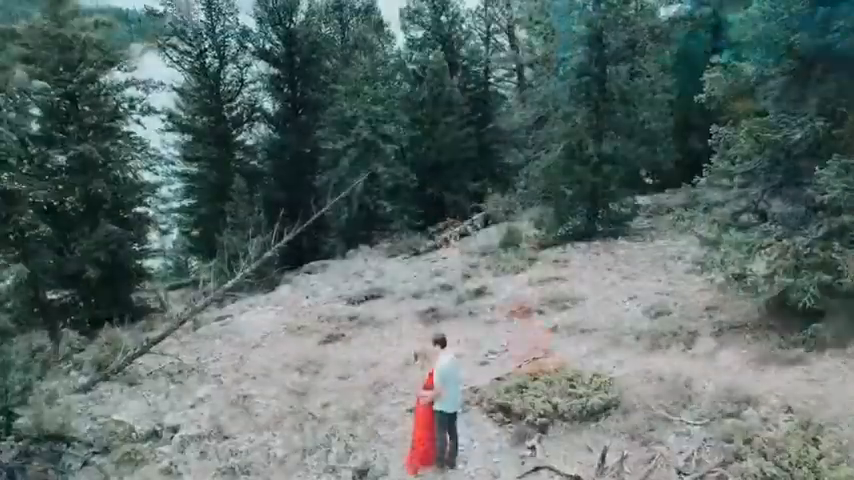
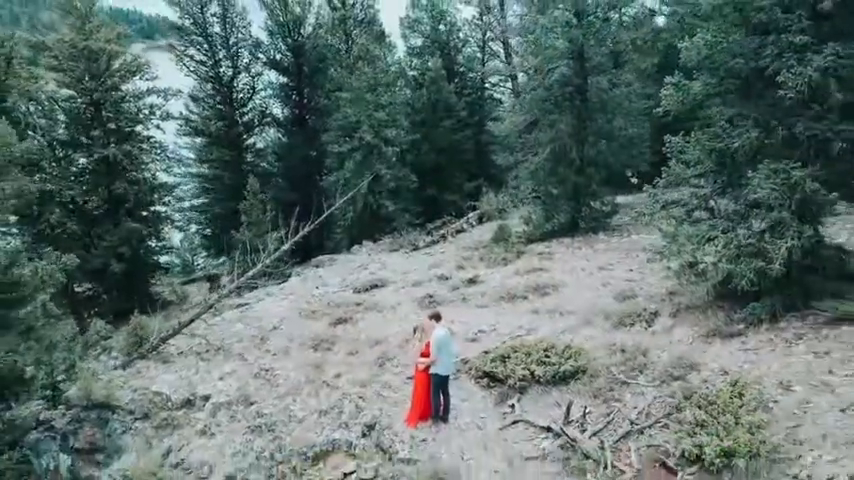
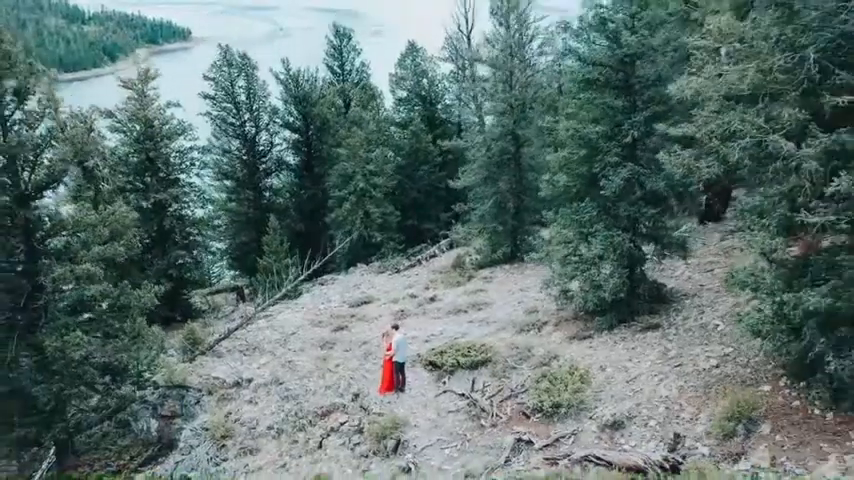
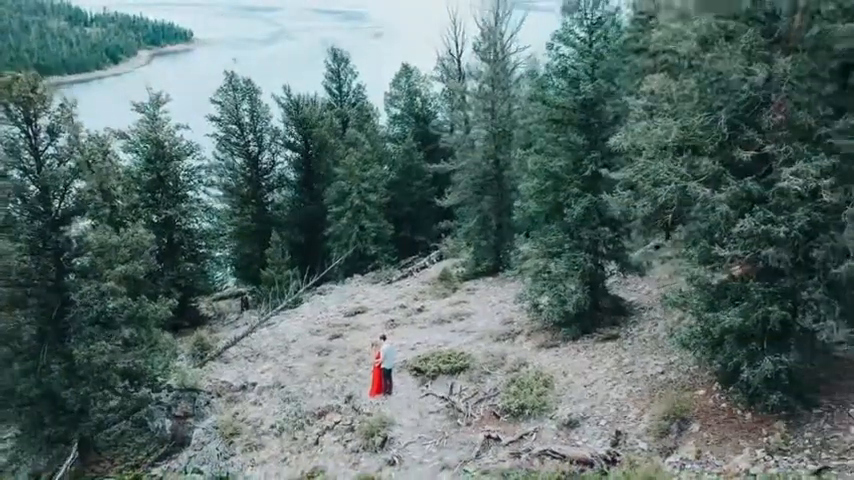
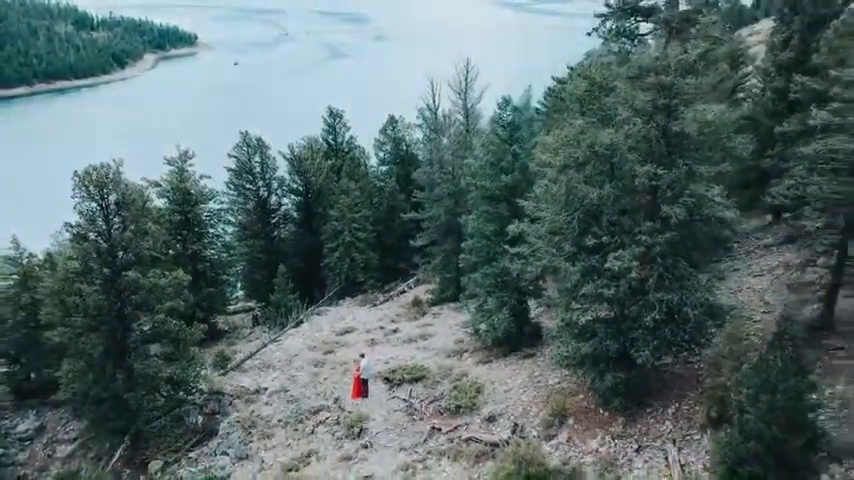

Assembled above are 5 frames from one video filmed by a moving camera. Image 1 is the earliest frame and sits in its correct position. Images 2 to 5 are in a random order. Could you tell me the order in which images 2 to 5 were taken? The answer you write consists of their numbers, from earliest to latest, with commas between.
2, 3, 4, 5
